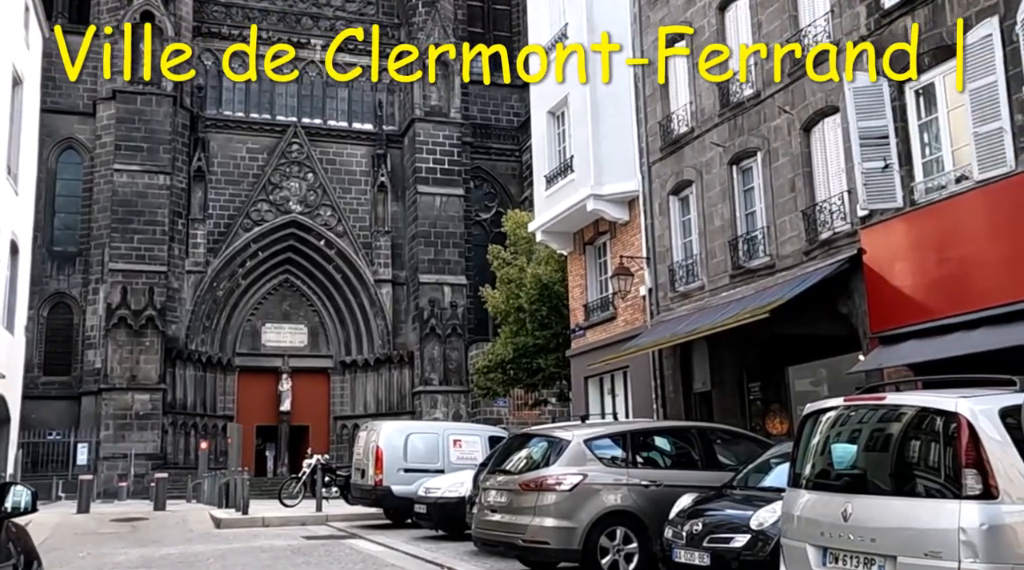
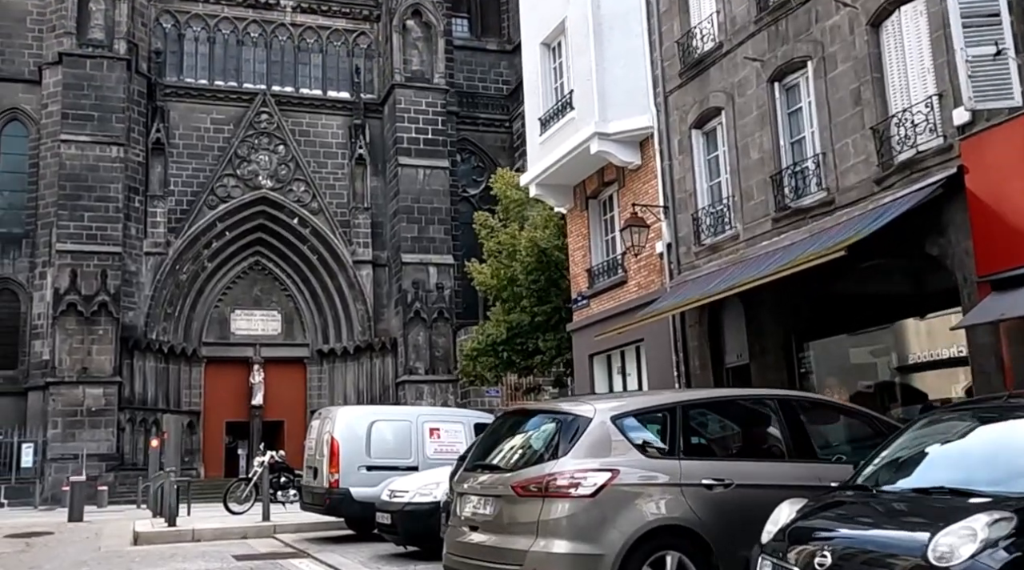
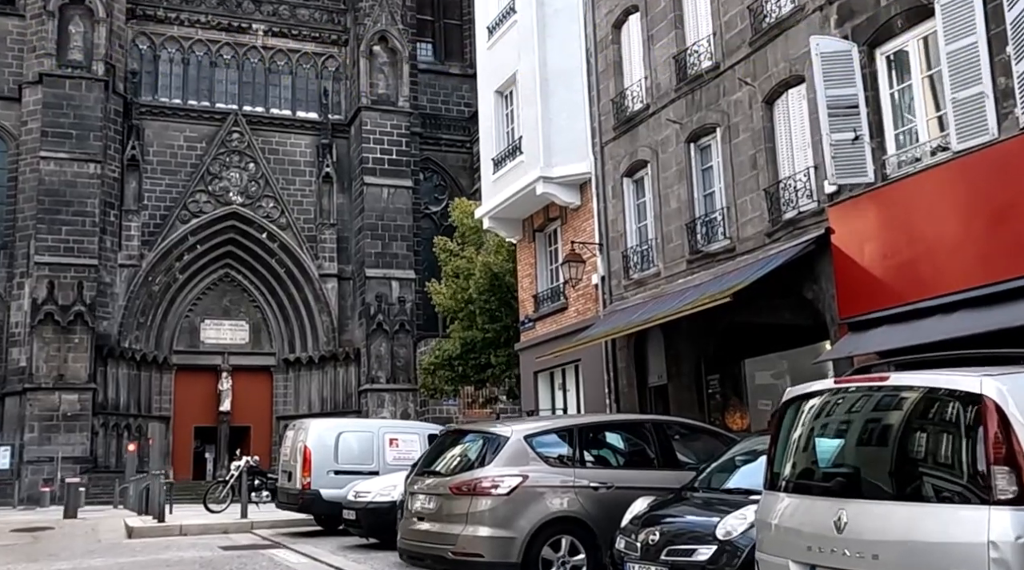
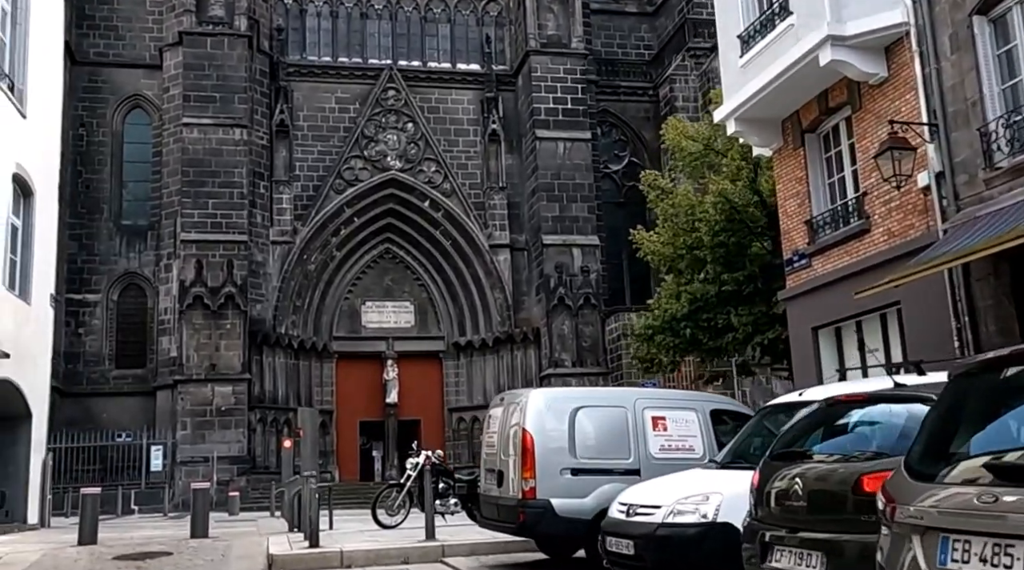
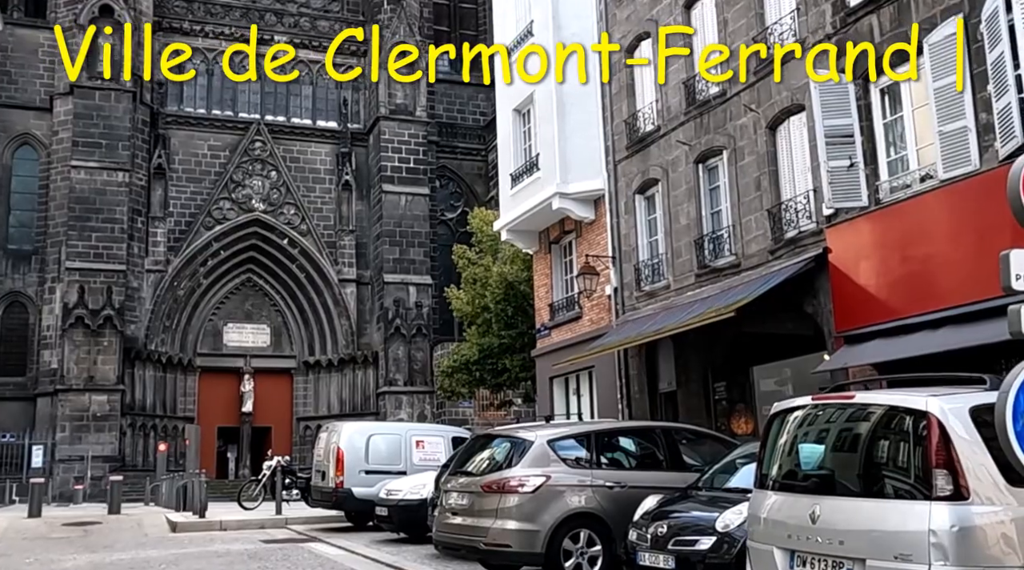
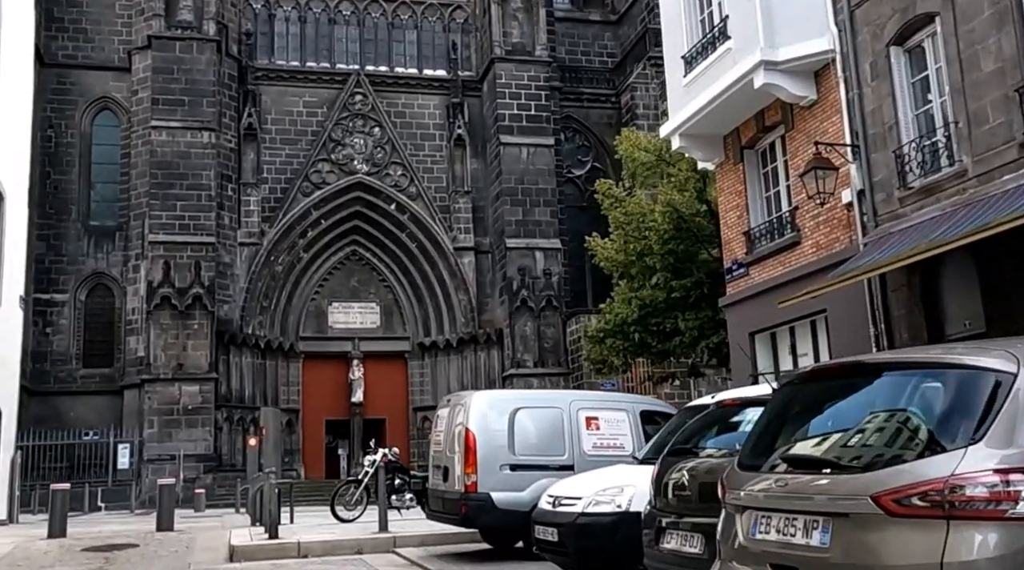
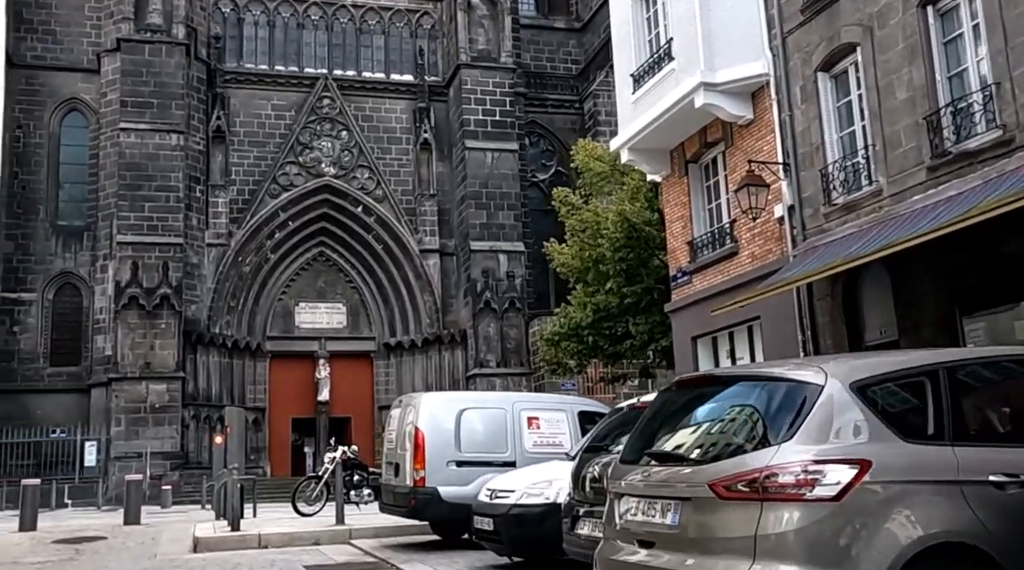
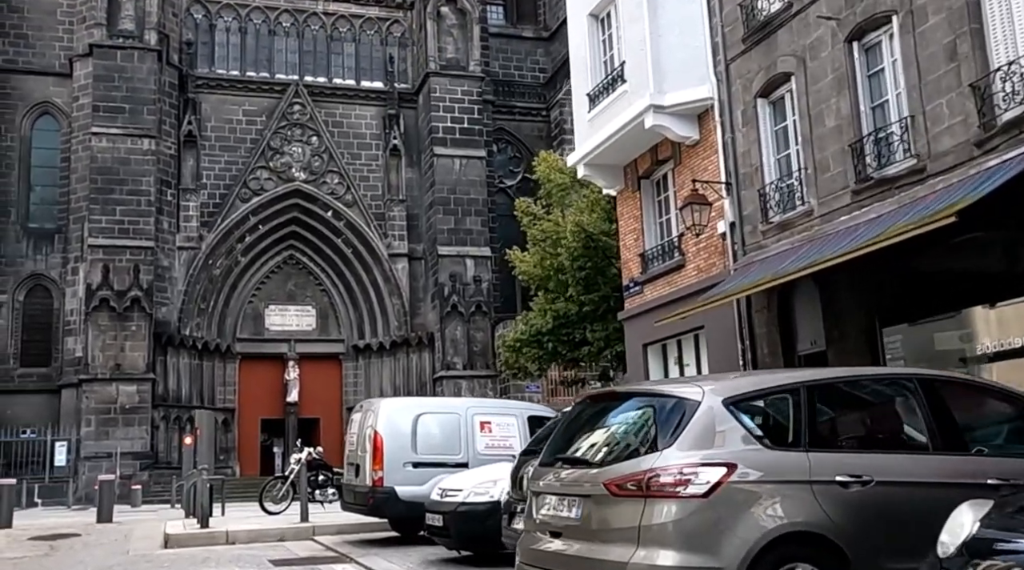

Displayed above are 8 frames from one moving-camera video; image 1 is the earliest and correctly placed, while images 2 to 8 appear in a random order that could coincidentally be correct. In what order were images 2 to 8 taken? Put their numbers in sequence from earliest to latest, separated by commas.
5, 3, 2, 8, 7, 6, 4
